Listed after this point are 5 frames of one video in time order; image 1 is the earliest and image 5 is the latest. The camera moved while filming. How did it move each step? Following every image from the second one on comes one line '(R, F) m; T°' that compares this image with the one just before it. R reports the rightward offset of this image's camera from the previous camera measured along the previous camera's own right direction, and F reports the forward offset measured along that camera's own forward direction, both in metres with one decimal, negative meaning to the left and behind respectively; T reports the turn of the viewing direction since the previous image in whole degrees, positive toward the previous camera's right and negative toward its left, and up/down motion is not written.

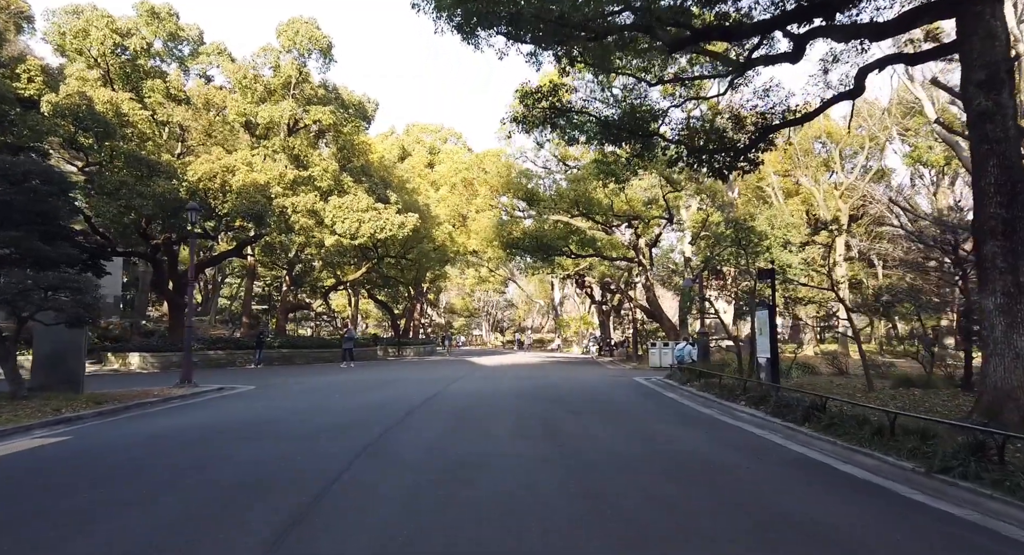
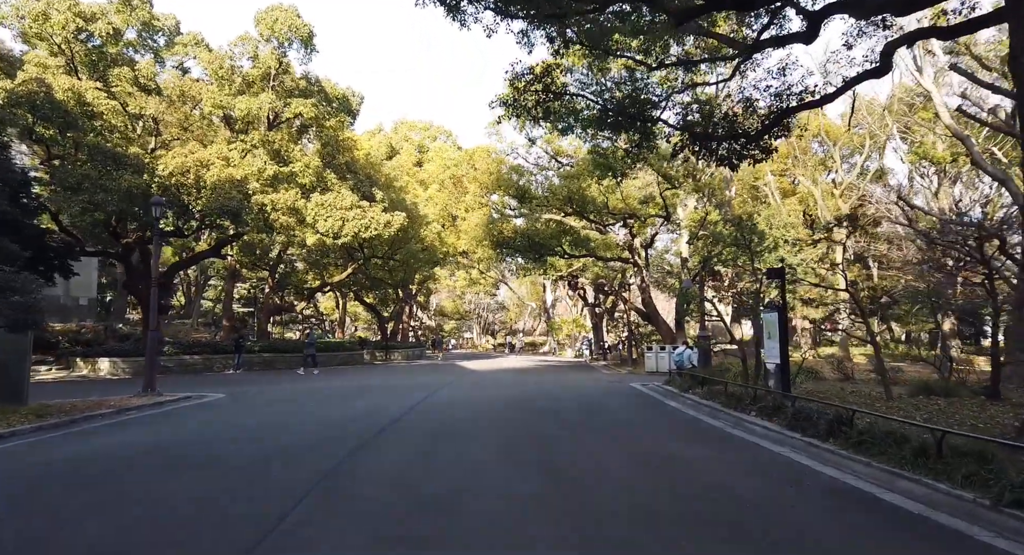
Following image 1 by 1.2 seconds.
(0.0, +1.1) m; +1°
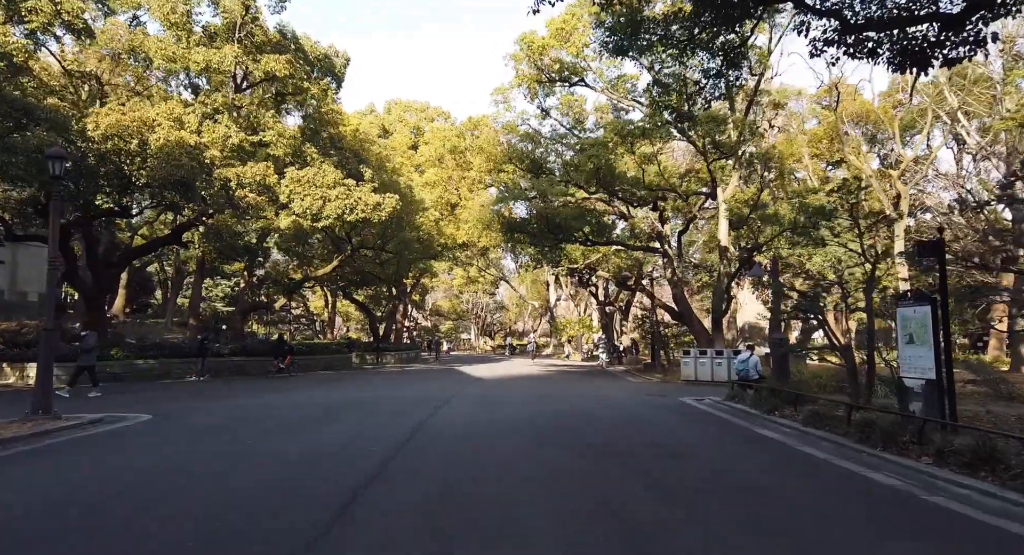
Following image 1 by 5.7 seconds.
(-0.5, +4.1) m; 0°
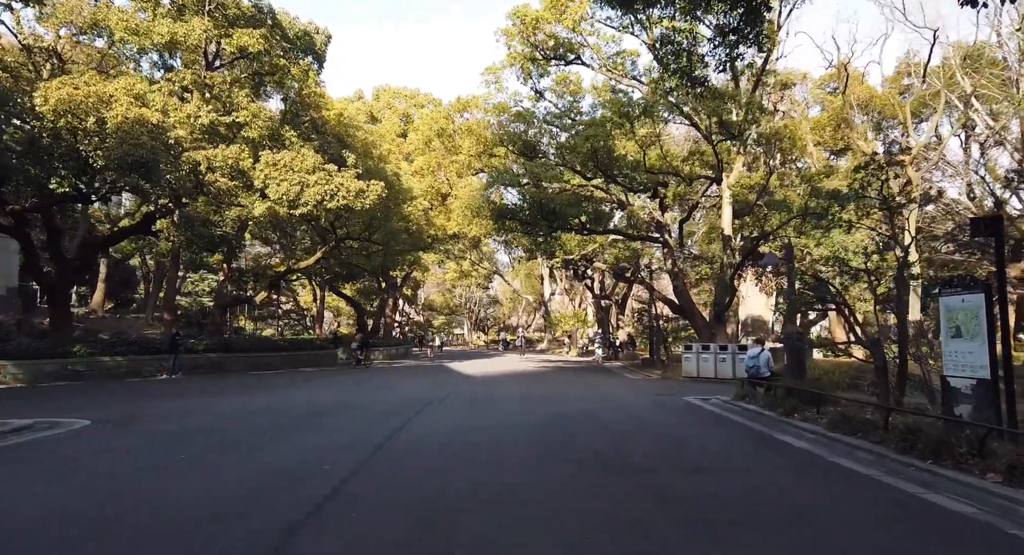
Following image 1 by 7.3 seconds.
(+0.1, +1.3) m; 0°
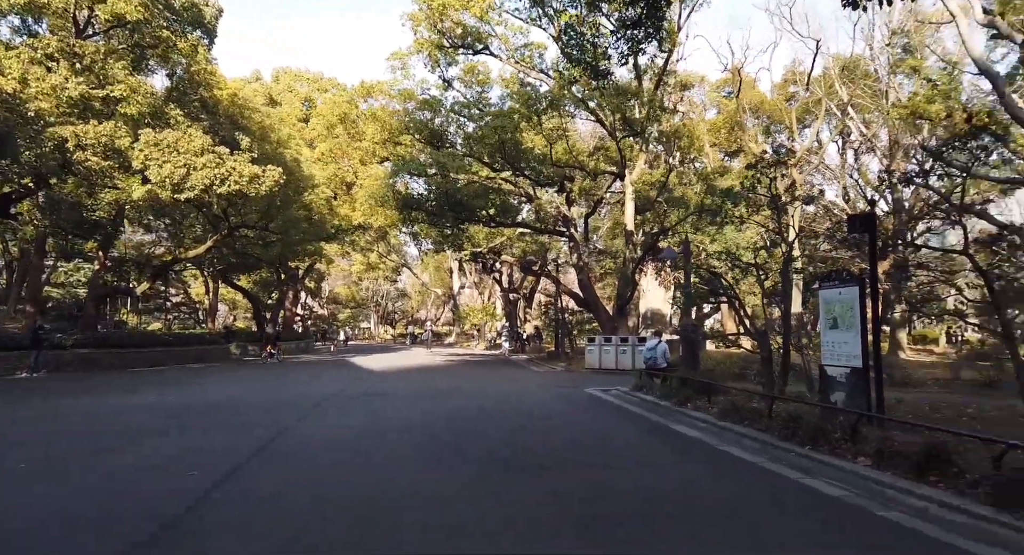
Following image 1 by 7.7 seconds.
(+0.2, +0.1) m; +7°
